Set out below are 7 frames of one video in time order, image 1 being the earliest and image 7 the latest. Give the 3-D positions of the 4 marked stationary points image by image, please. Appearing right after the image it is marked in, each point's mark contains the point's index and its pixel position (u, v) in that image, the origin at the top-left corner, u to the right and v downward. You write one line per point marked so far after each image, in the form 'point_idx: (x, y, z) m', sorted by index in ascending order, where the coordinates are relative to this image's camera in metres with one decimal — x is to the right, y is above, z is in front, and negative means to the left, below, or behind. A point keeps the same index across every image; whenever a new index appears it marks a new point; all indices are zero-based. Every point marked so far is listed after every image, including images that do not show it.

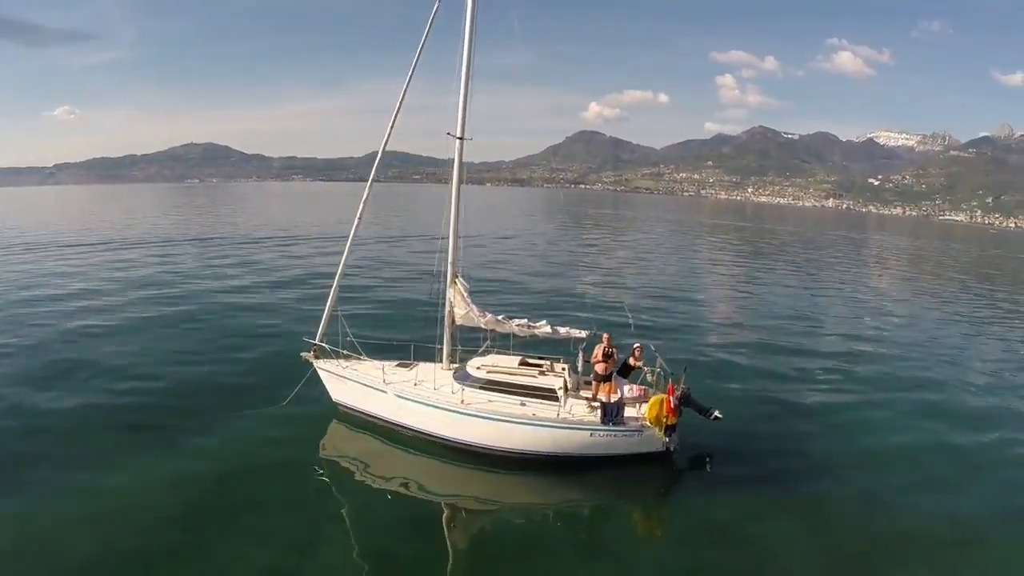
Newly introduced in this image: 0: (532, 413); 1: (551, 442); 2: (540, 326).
0: (+2.0, -4.0, +18.5) m
1: (+2.4, -4.8, +18.7) m
2: (+1.6, -1.2, +19.4) m
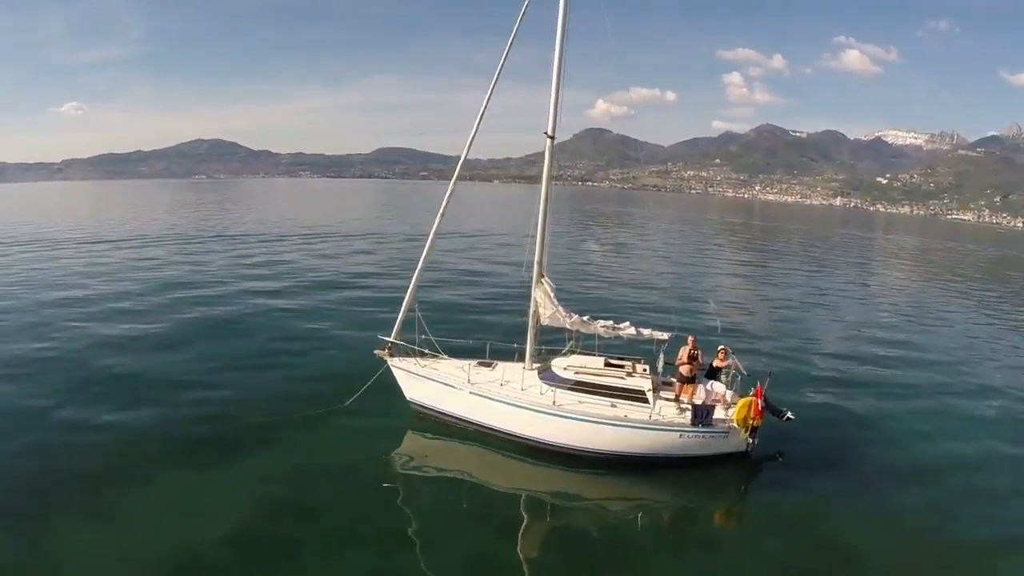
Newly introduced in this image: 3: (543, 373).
0: (+4.4, -4.0, +18.5) m
1: (+4.9, -4.8, +18.7) m
2: (+4.1, -1.3, +19.3) m
3: (+1.7, -2.9, +20.2) m
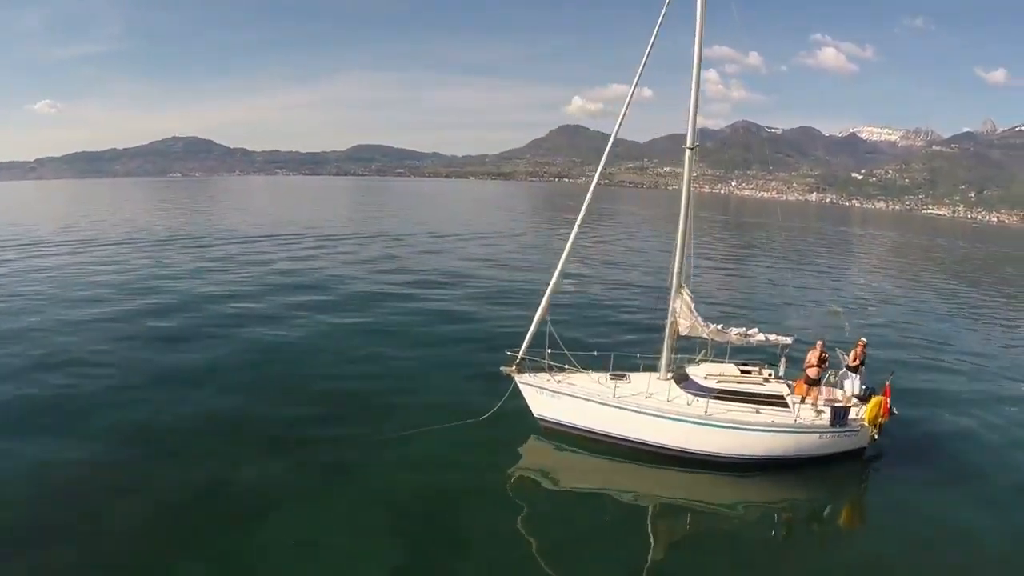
0: (+8.6, -4.3, +19.2) m
1: (+9.0, -5.1, +19.4) m
2: (+8.2, -1.5, +20.0) m
3: (+5.8, -3.2, +20.8) m
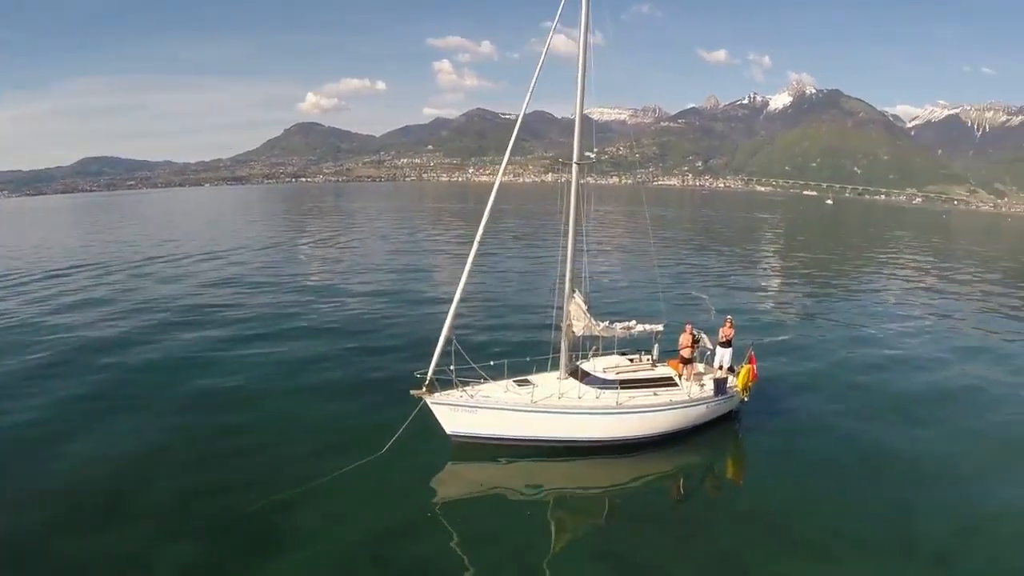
0: (+5.6, -4.0, +21.8) m
1: (+6.0, -4.8, +22.2) m
2: (+4.6, -1.3, +22.5) m
3: (+2.3, -3.3, +22.6) m
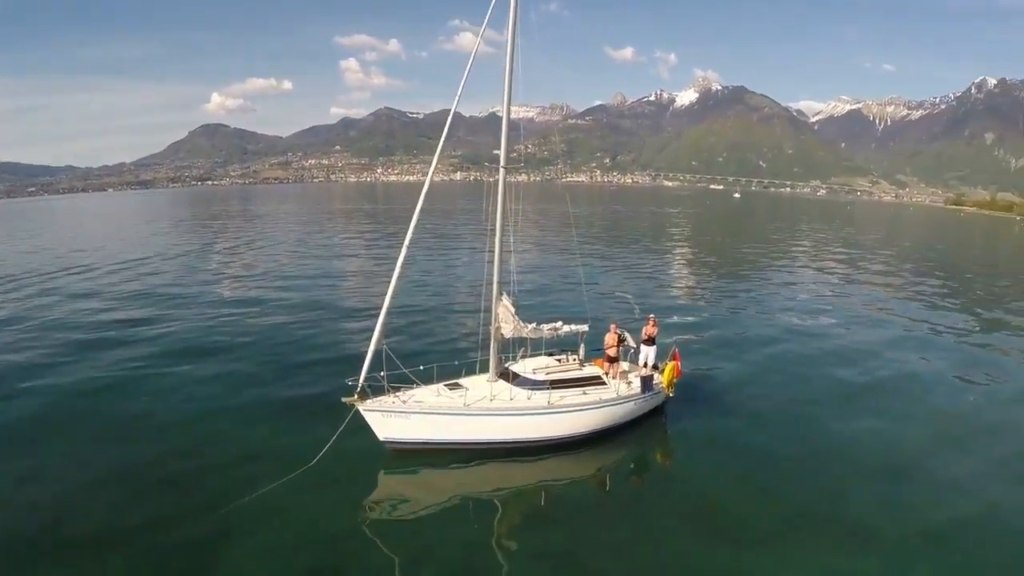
0: (+3.1, -4.1, +22.5) m
1: (+3.5, -4.8, +23.0) m
2: (+1.9, -1.4, +23.1) m
3: (-0.3, -3.4, +23.0) m
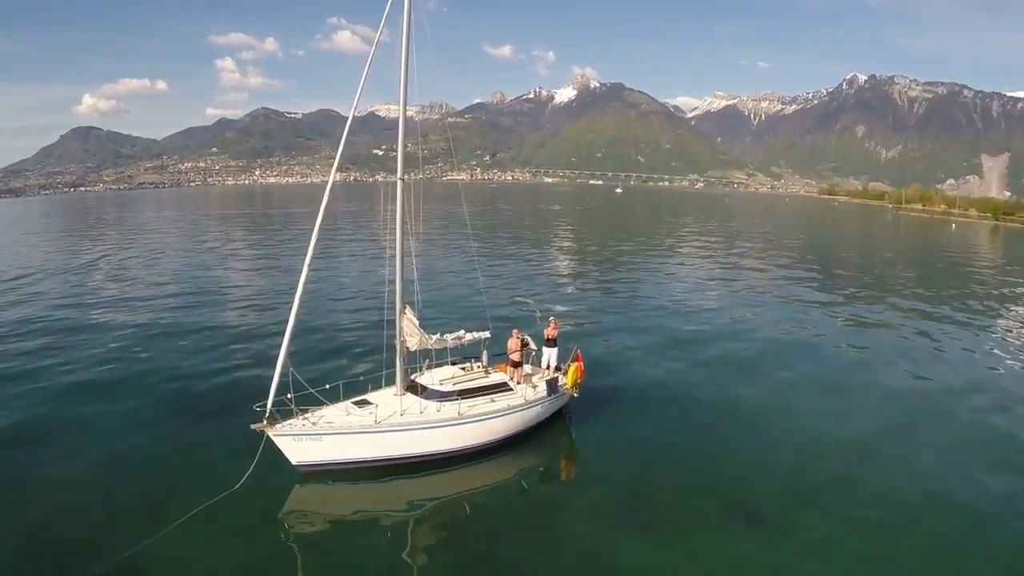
0: (-0.2, -4.4, +23.3) m
1: (+0.2, -5.1, +23.8) m
2: (-1.6, -1.8, +23.6) m
3: (-3.7, -4.0, +23.3) m
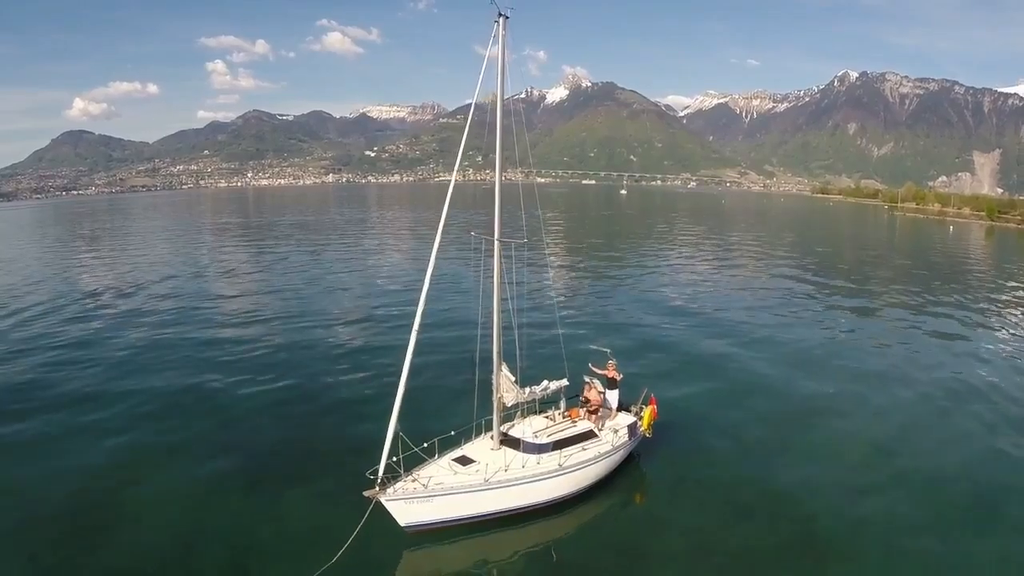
0: (+3.3, -6.4, +23.5) m
1: (+3.7, -7.1, +24.0) m
2: (+1.9, -3.8, +23.9) m
3: (-0.1, -6.0, +23.5) m
